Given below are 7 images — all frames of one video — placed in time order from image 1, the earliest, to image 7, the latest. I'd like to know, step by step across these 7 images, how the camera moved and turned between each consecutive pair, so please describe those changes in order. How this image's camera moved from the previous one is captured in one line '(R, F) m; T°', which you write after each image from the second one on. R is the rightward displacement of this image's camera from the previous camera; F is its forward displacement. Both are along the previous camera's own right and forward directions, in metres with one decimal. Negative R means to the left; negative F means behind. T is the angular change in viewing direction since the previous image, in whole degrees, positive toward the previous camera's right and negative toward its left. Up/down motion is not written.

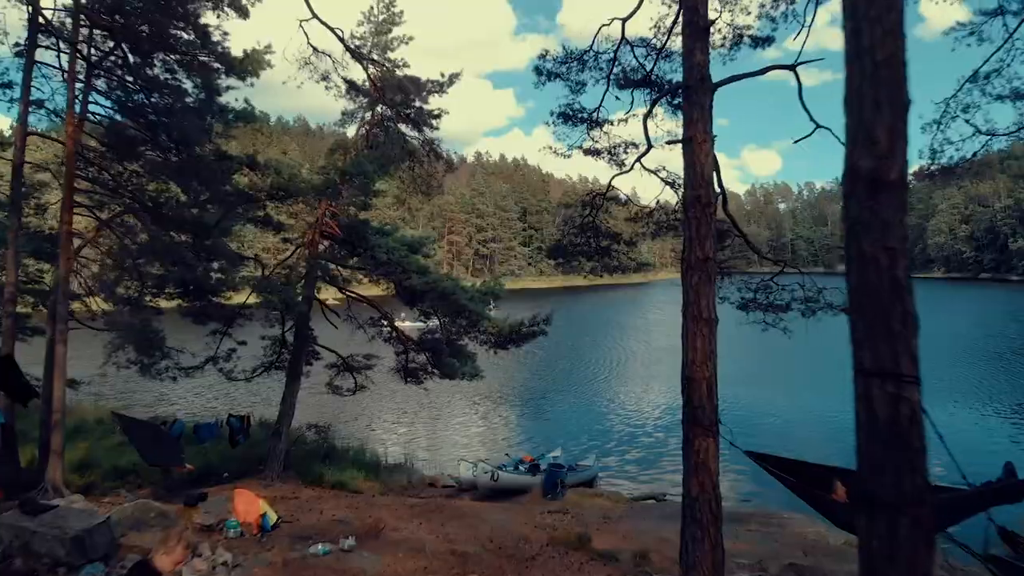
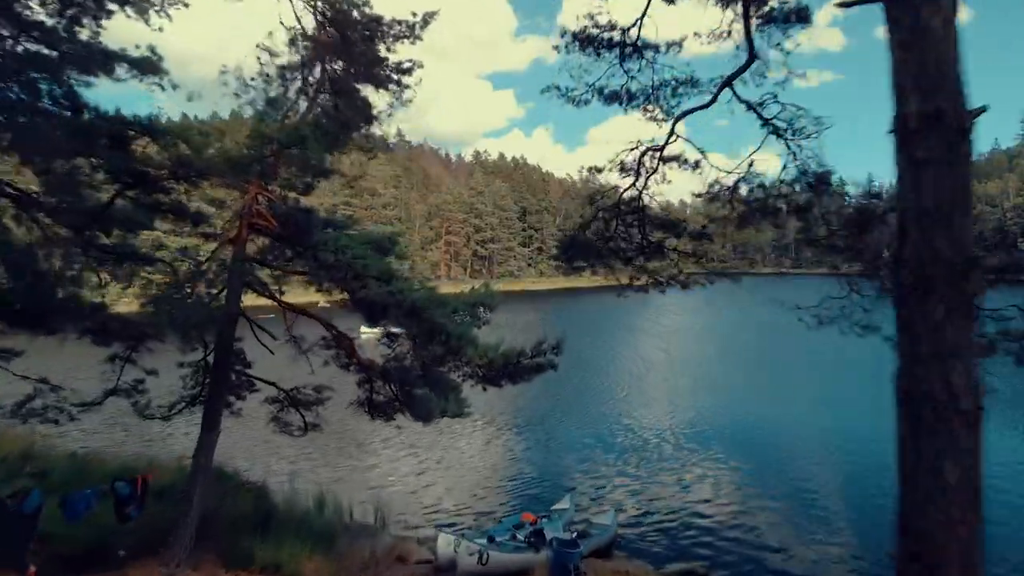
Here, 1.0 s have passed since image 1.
(+0.1, +3.7) m; 0°
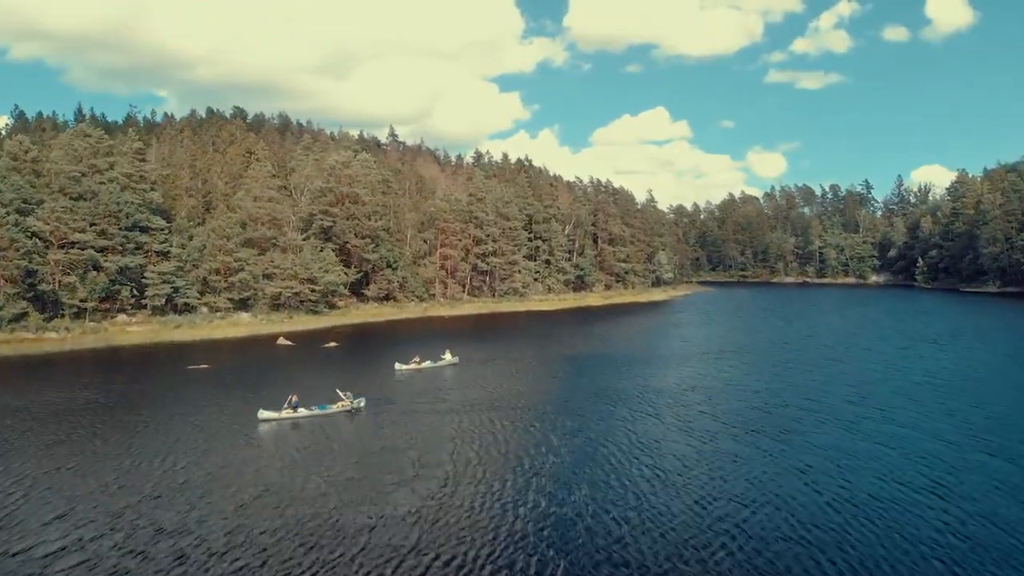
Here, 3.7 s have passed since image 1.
(+0.1, +15.8) m; 0°
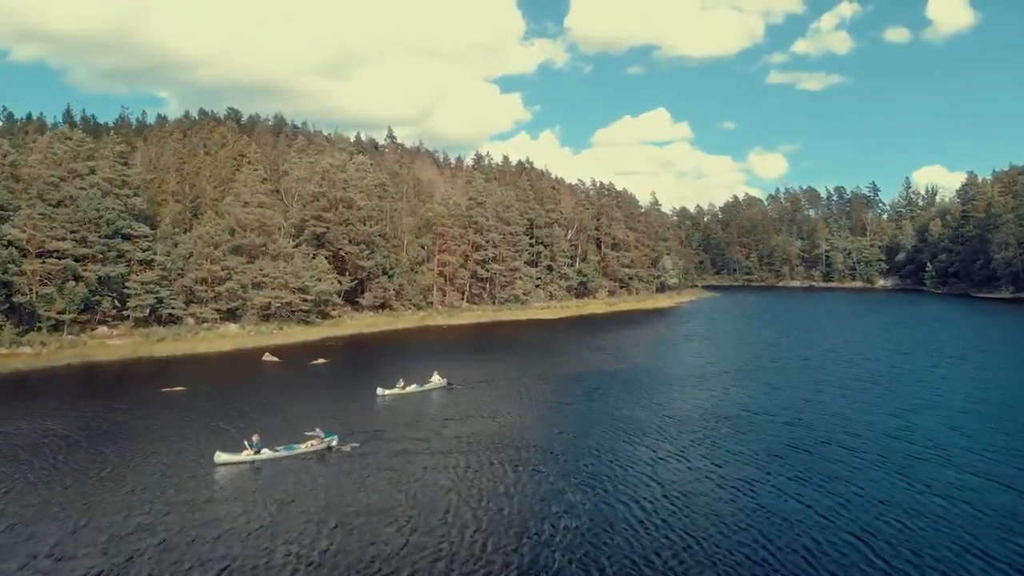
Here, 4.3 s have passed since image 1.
(0.0, +4.0) m; 0°
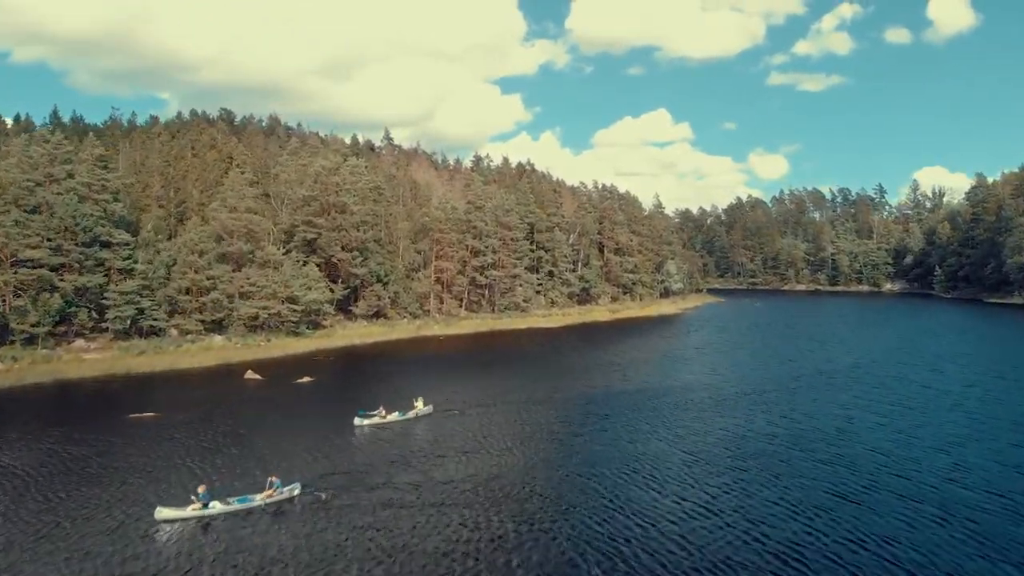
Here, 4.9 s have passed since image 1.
(+0.1, +4.0) m; 0°
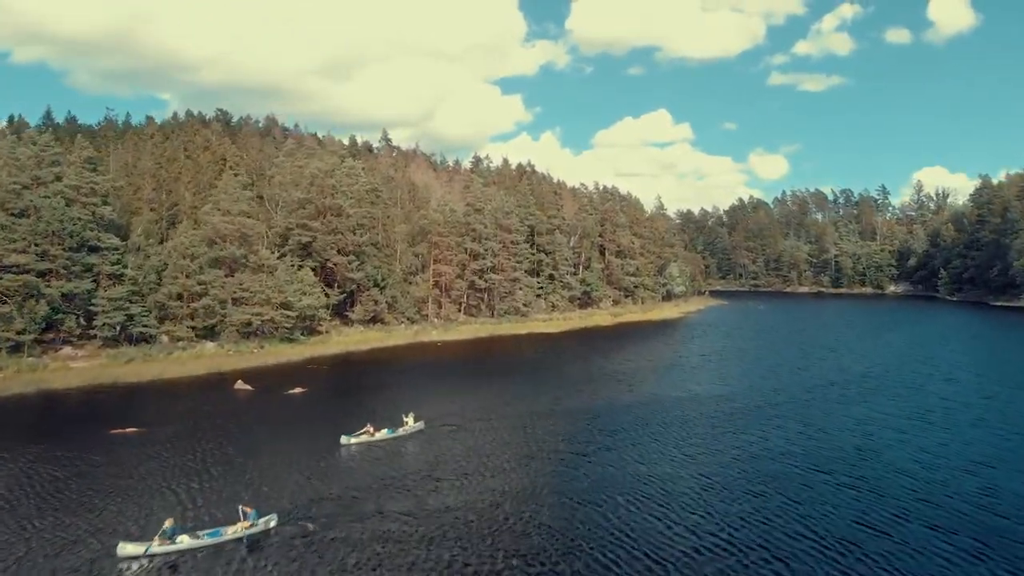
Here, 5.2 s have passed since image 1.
(+0.1, +2.0) m; 0°
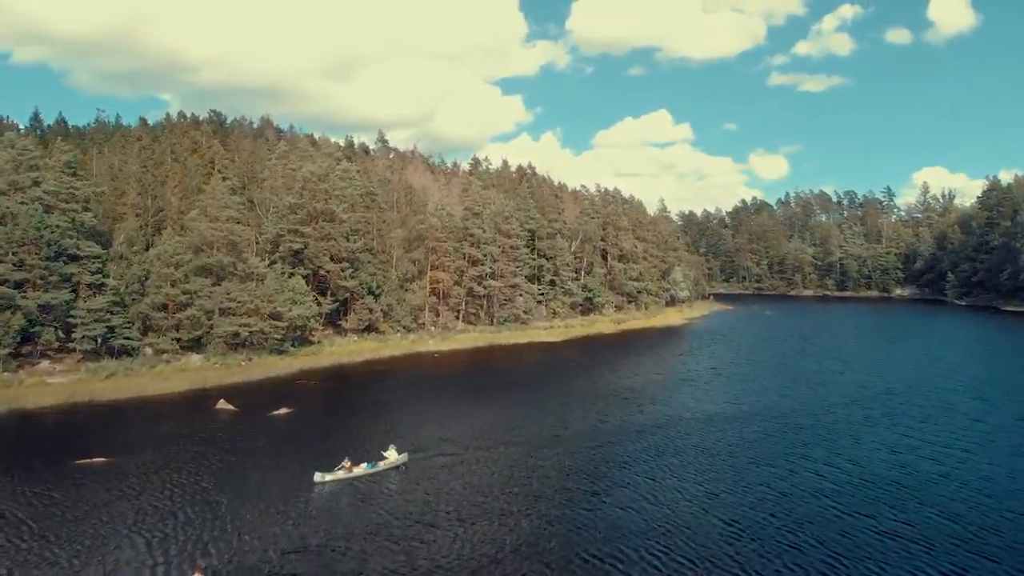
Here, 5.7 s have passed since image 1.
(+0.1, +3.4) m; 0°
